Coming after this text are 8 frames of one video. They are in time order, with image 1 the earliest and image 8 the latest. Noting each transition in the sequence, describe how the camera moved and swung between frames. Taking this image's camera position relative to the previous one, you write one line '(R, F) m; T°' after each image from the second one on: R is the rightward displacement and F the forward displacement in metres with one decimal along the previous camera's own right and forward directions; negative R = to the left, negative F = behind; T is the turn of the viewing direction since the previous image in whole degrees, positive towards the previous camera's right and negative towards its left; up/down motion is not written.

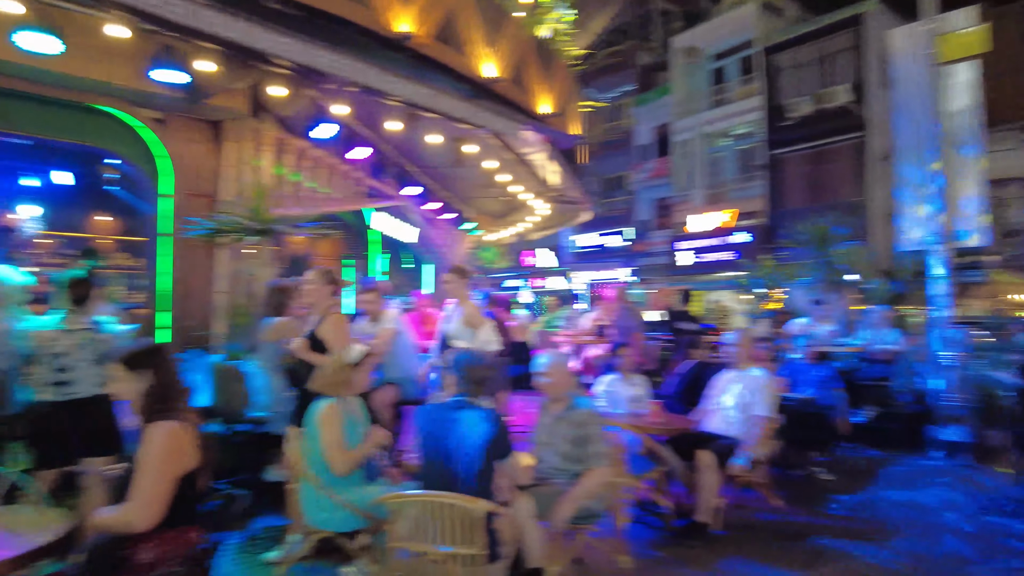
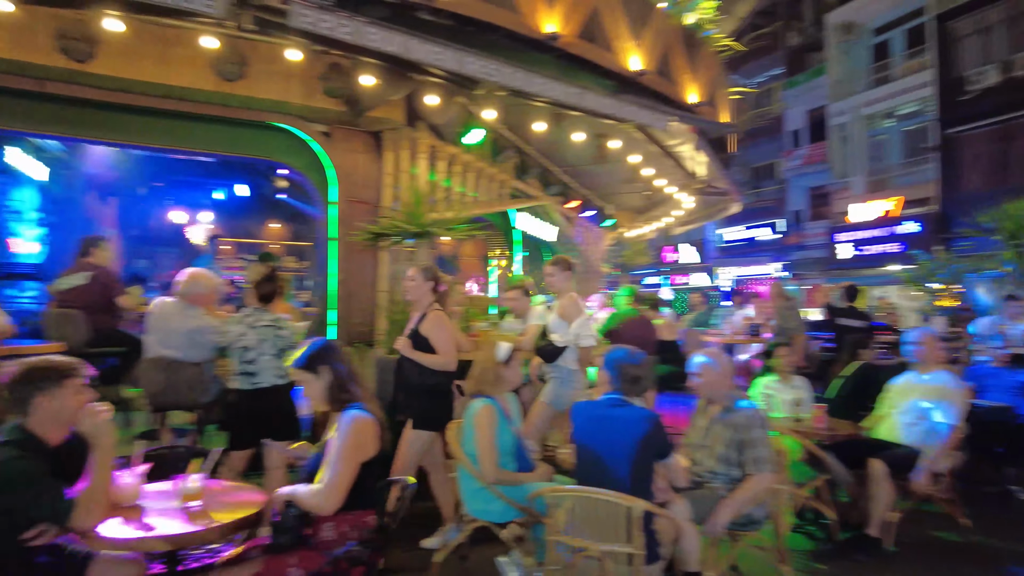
(-0.1, 0.0) m; -12°
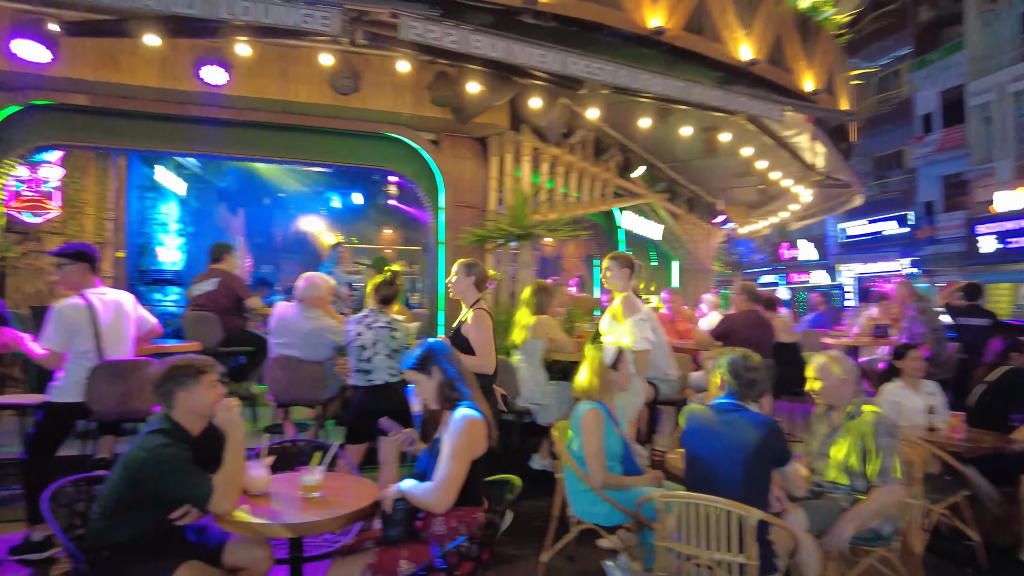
(0.0, 0.0) m; -9°
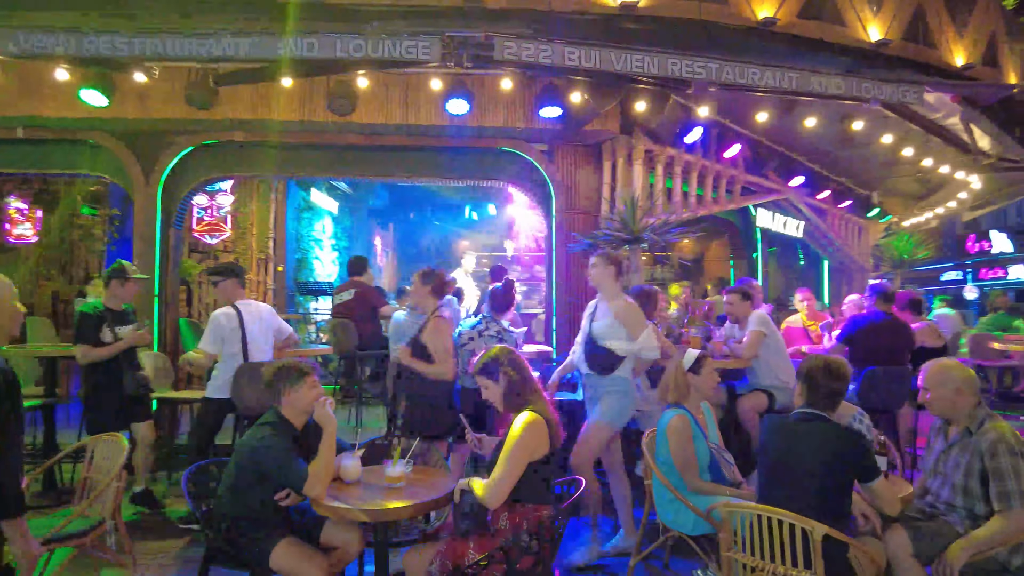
(+0.5, -0.1) m; -14°
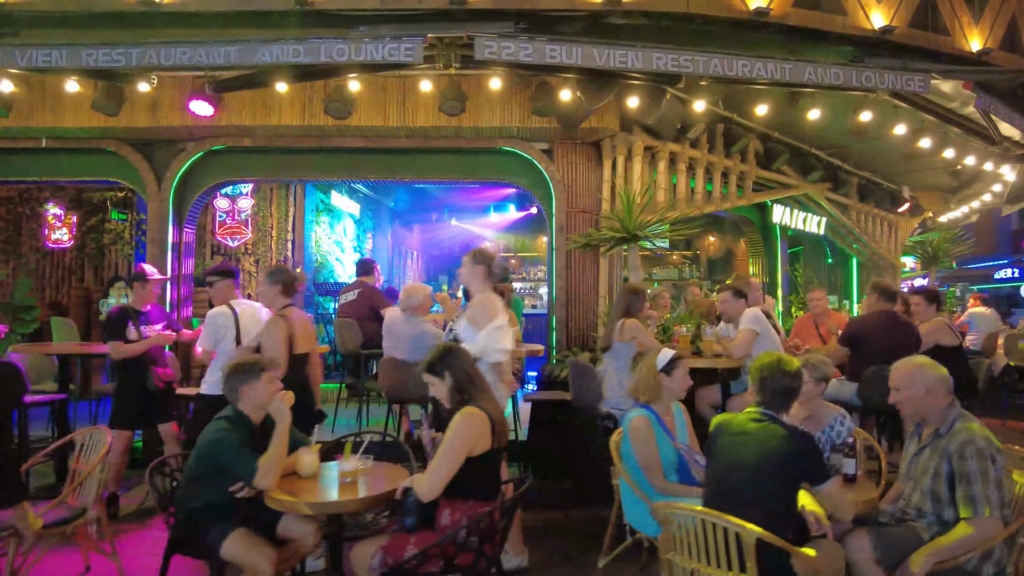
(+0.5, 0.0) m; -4°
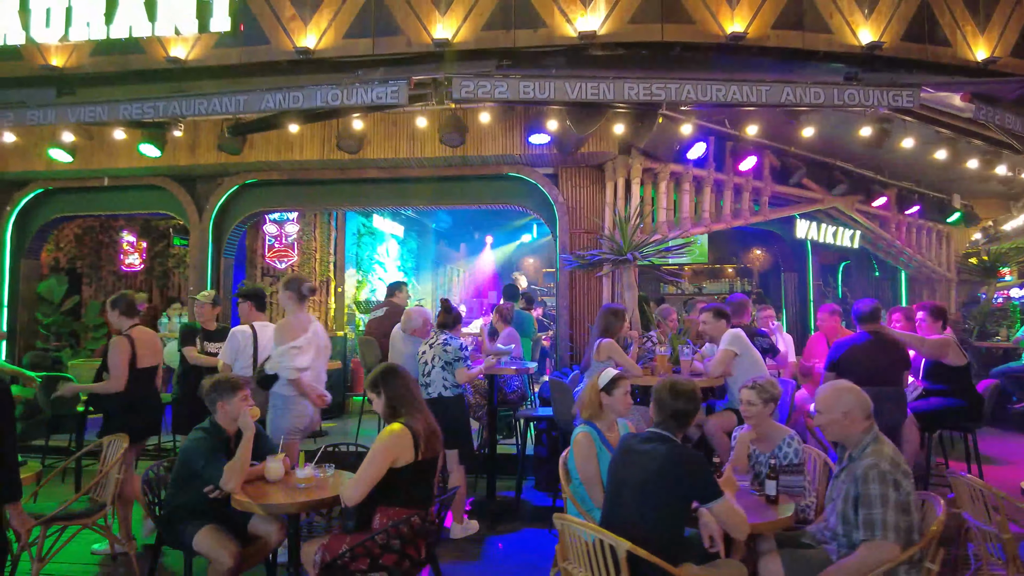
(+0.8, -0.3) m; -7°
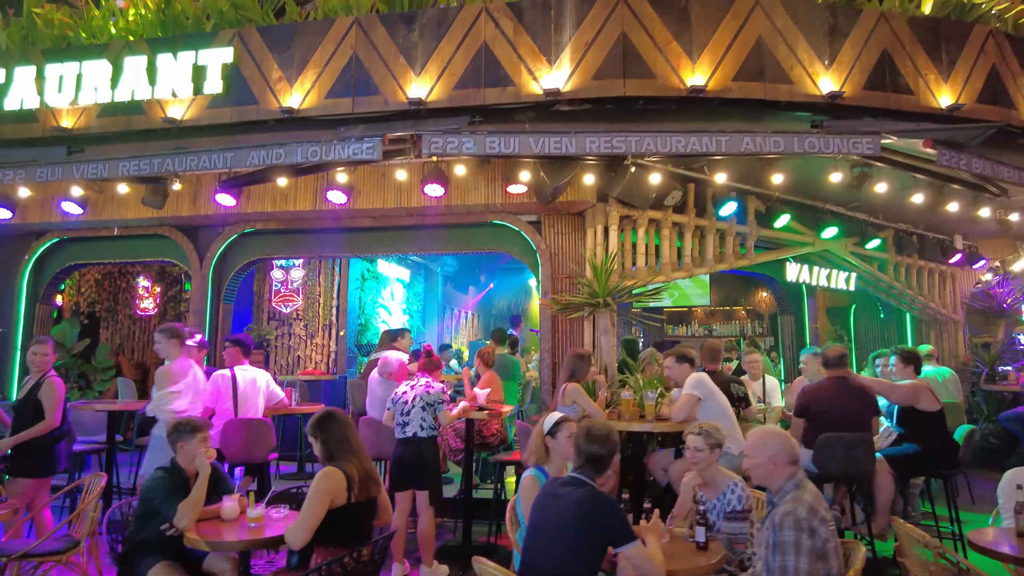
(+0.5, -0.2) m; -3°
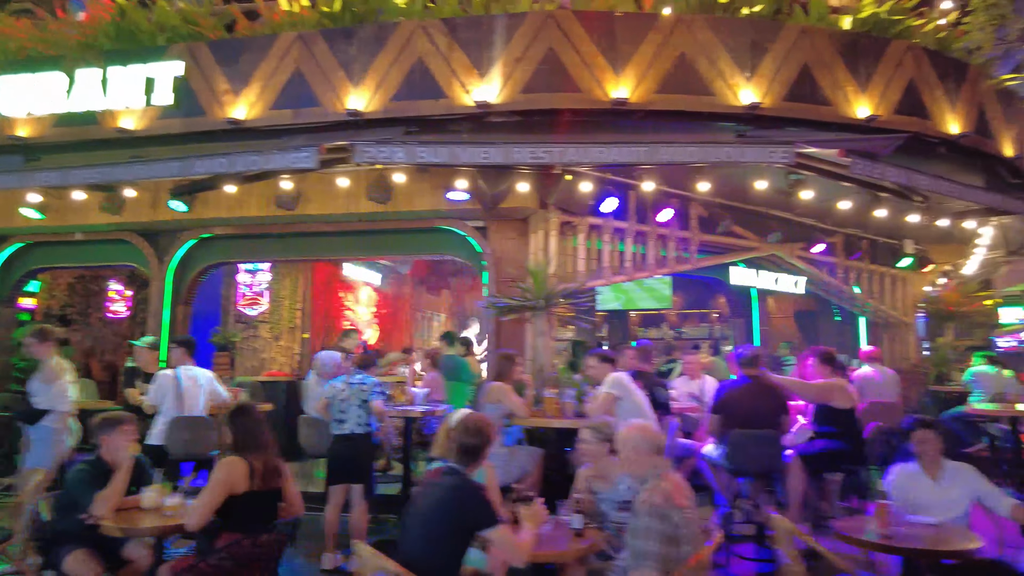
(+0.6, -0.2) m; 0°
